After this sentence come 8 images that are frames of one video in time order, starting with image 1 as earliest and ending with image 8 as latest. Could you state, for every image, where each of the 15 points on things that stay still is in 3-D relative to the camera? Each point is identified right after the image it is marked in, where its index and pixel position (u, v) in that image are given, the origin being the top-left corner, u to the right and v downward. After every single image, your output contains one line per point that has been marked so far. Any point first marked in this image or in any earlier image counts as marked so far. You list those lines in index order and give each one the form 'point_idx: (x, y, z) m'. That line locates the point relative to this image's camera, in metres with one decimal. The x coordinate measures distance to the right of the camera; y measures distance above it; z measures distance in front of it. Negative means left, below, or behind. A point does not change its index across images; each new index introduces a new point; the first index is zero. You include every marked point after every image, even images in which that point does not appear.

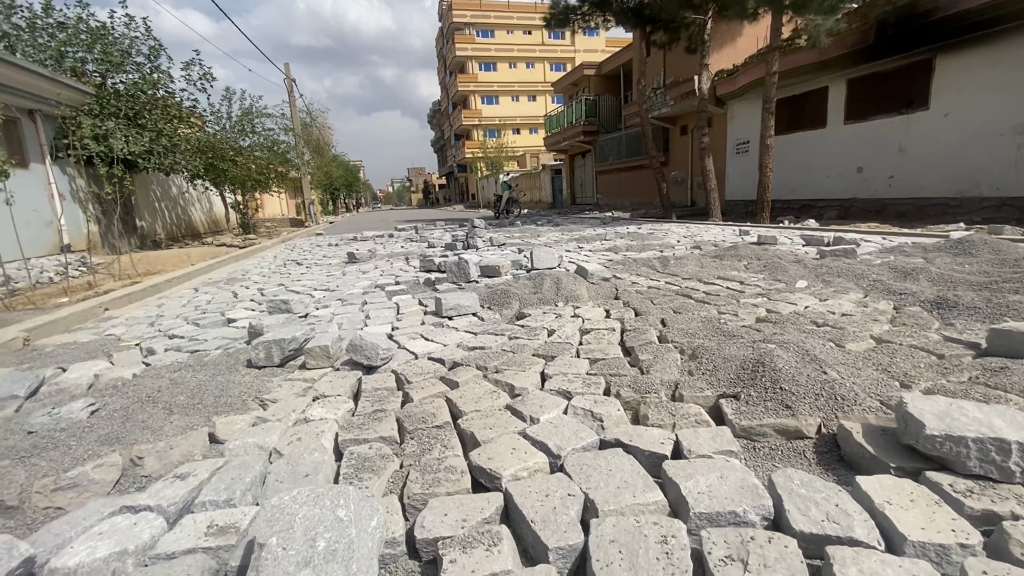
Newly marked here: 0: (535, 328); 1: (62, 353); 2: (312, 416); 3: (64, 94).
0: (+0.2, -0.3, +3.2) m
1: (-3.4, -0.5, +3.6) m
2: (-0.9, -0.6, +2.1) m
3: (-11.8, +5.1, +12.6) m
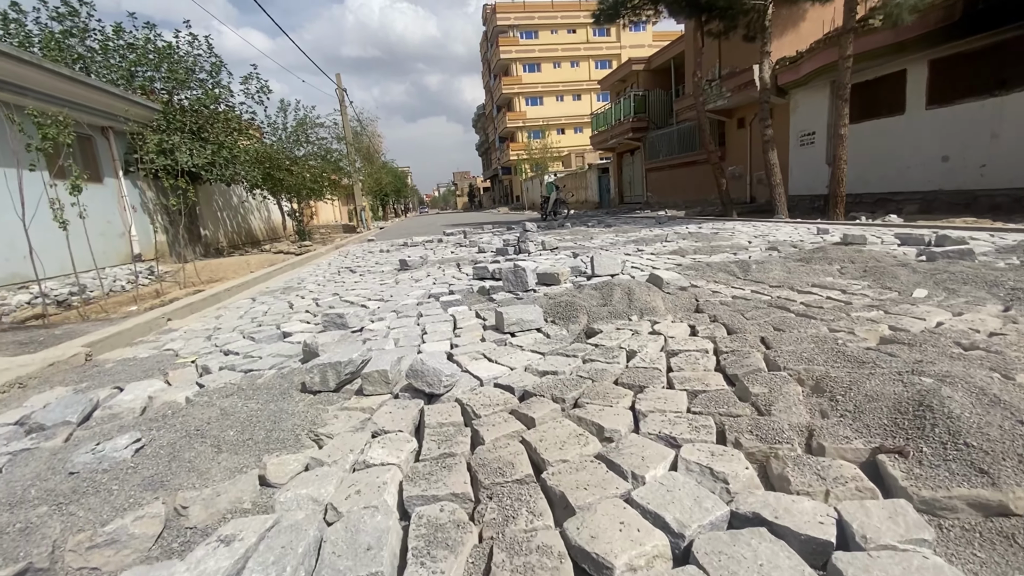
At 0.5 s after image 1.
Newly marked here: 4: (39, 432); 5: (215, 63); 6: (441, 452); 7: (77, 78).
0: (+0.6, -0.4, +2.8) m
1: (-2.9, -0.6, +3.5) m
2: (-0.5, -0.6, +1.8) m
3: (-10.5, +4.9, +13.3) m
4: (-2.5, -0.8, +2.5) m
5: (-11.2, +8.5, +18.2) m
6: (-0.3, -0.6, +1.8) m
7: (-9.3, +4.5, +10.4) m
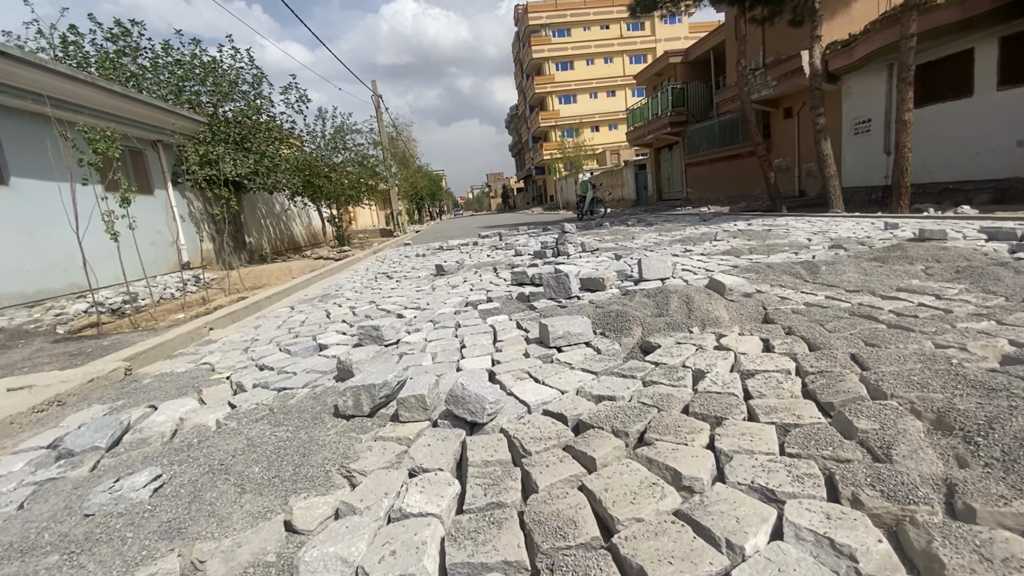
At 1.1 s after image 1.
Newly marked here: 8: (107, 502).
0: (+0.9, -0.4, +2.5) m
1: (-2.5, -0.7, +3.4) m
2: (-0.3, -0.7, +1.6) m
3: (-9.5, +4.7, +13.8) m
4: (-2.2, -0.9, +2.4) m
5: (-9.9, +8.3, +18.7) m
6: (-0.1, -0.7, +1.6) m
7: (-8.5, +4.3, +10.7) m
8: (-1.5, -0.8, +1.8) m
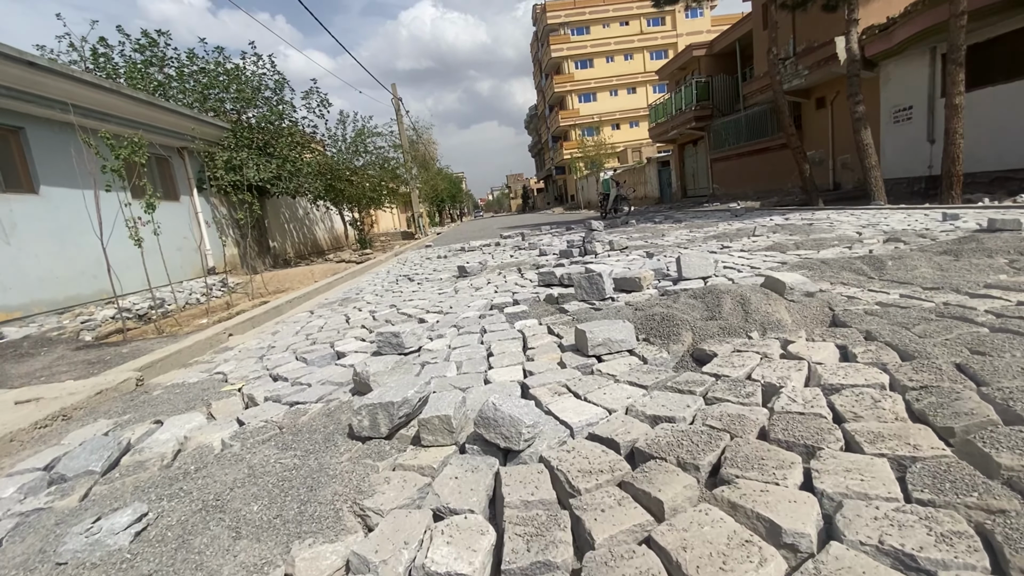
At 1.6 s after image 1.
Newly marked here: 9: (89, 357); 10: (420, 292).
0: (+1.0, -0.4, +2.1) m
1: (-2.3, -0.7, +3.2) m
2: (-0.2, -0.7, +1.3) m
3: (-8.9, +4.6, +13.9) m
4: (-2.0, -0.9, +2.2) m
5: (-9.2, +8.1, +18.9) m
6: (+0.1, -0.7, +1.2) m
7: (-8.0, +4.2, +10.8) m
8: (-1.3, -0.8, +1.5) m
9: (-4.8, -0.8, +5.5) m
10: (-1.2, 0.0, +6.4) m
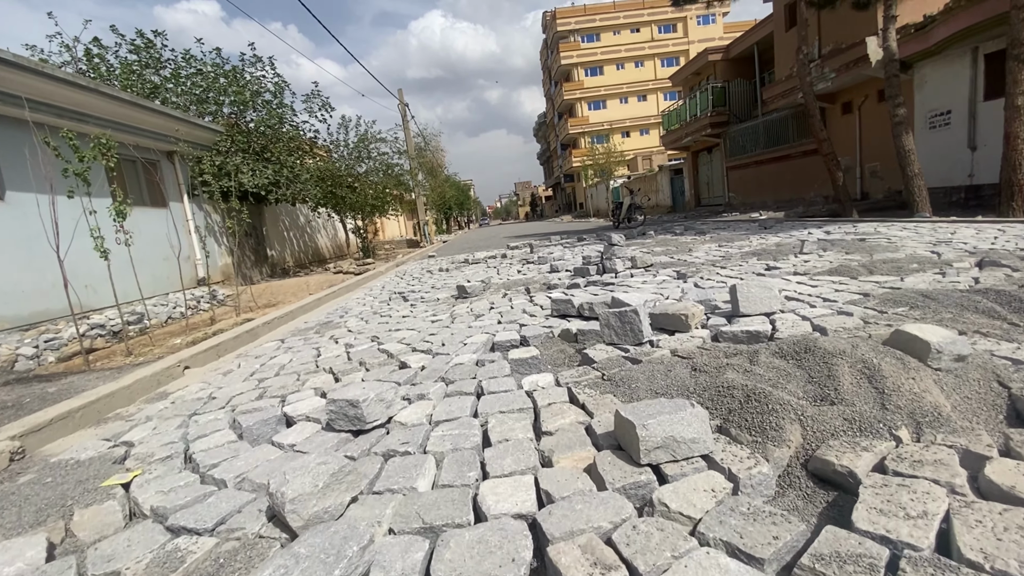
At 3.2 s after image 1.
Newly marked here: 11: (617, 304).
0: (+1.0, -0.7, +1.1) m
1: (-2.3, -1.0, +2.3) m
2: (-0.2, -1.0, +0.3) m
3: (-8.7, +4.2, +13.1) m
4: (-2.0, -1.1, +1.2) m
5: (-8.8, +7.7, +18.1) m
6: (+0.1, -0.9, +0.2) m
7: (-7.8, +3.9, +10.0) m
8: (-1.3, -1.0, +0.5) m
9: (-4.7, -1.0, +4.5) m
10: (-1.2, -0.3, +5.5) m
11: (+0.8, -0.1, +3.8) m
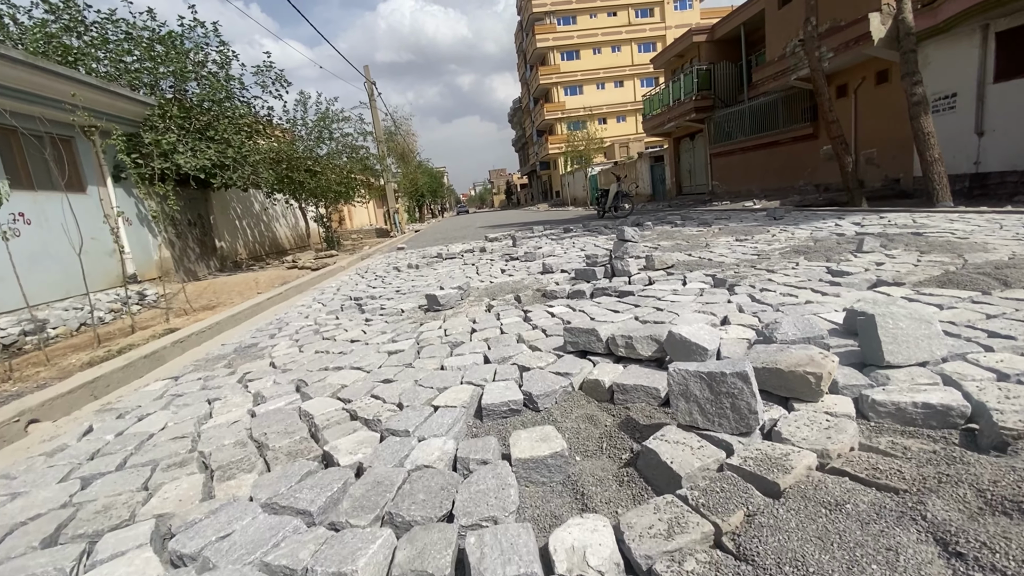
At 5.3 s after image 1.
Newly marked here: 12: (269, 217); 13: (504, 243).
0: (+1.2, -0.9, -0.2) m
1: (-2.2, -1.2, +0.7) m
2: (0.0, -1.2, -1.1) m
3: (-9.2, +4.2, +11.1) m
4: (-1.9, -1.3, -0.3) m
5: (-9.6, +7.9, +16.0) m
6: (+0.2, -1.2, -1.1) m
7: (-8.2, +3.8, +8.0) m
8: (-1.2, -1.3, -0.9) m
9: (-4.8, -1.2, +2.9) m
10: (-1.2, -0.5, +4.0) m
11: (+0.8, -0.3, +2.4) m
12: (-9.9, +2.8, +19.4) m
13: (-0.2, +1.0, +10.6) m
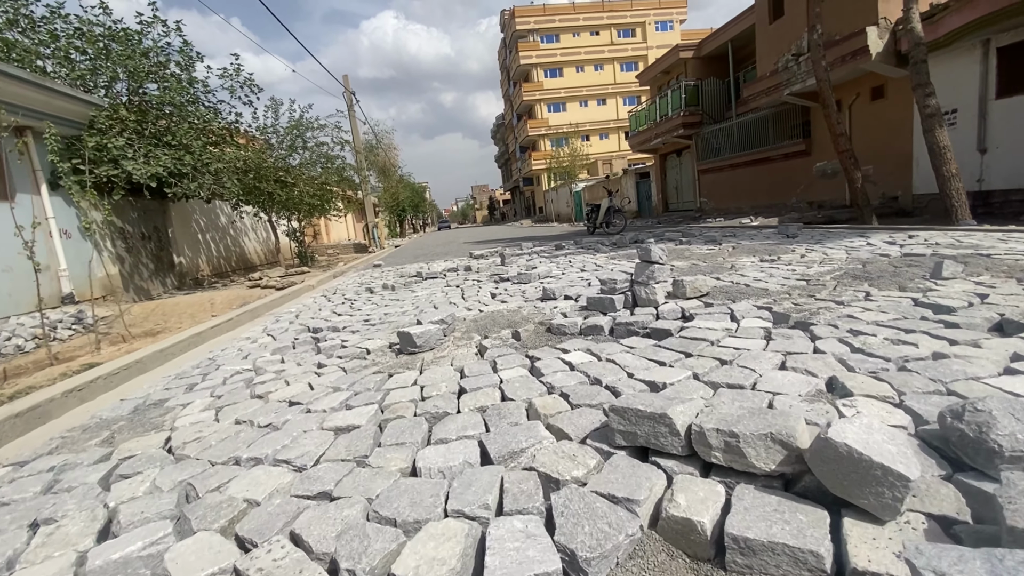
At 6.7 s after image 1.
0: (+1.3, -1.0, -1.3) m
1: (-2.1, -1.3, -0.5) m
2: (+0.2, -1.3, -2.2) m
3: (-9.4, +3.8, +9.8) m
4: (-1.7, -1.4, -1.5) m
5: (-10.0, +7.2, +14.8) m
6: (+0.4, -1.2, -2.3) m
7: (-8.3, +3.5, +6.8) m
8: (-1.0, -1.3, -2.1) m
9: (-4.7, -1.4, +1.6) m
10: (-1.2, -0.7, +2.8) m
11: (+0.9, -0.5, +1.3) m
12: (-10.4, +2.1, +18.0) m
13: (-0.4, +0.5, +9.6) m
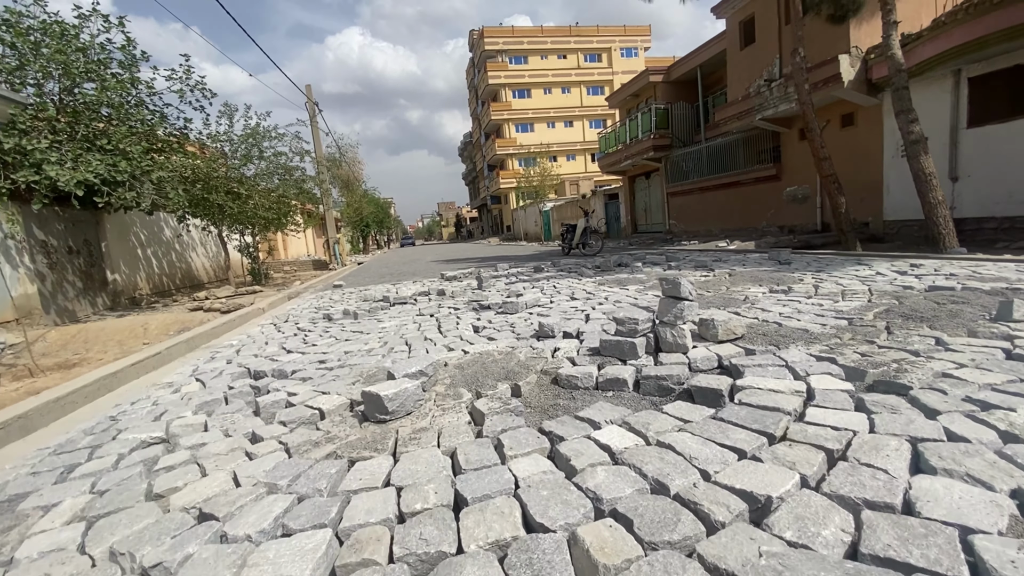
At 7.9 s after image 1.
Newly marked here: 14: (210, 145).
0: (+1.7, -1.1, -2.0) m
1: (-1.8, -1.4, -1.5) m
2: (+0.6, -1.3, -3.1) m
3: (-9.8, +3.4, +8.4) m
4: (-1.3, -1.5, -2.5) m
5: (-10.7, +6.7, +13.5) m
6: (+0.9, -1.3, -3.1) m
7: (-8.5, +3.2, +5.5) m
8: (-0.5, -1.4, -3.0) m
9: (-4.5, -1.5, +0.4) m
10: (-1.2, -0.9, +1.9) m
11: (+1.1, -0.7, +0.5) m
12: (-11.4, +1.4, +16.5) m
13: (-0.8, +0.1, +8.7) m
14: (-9.6, +4.5, +15.3) m
